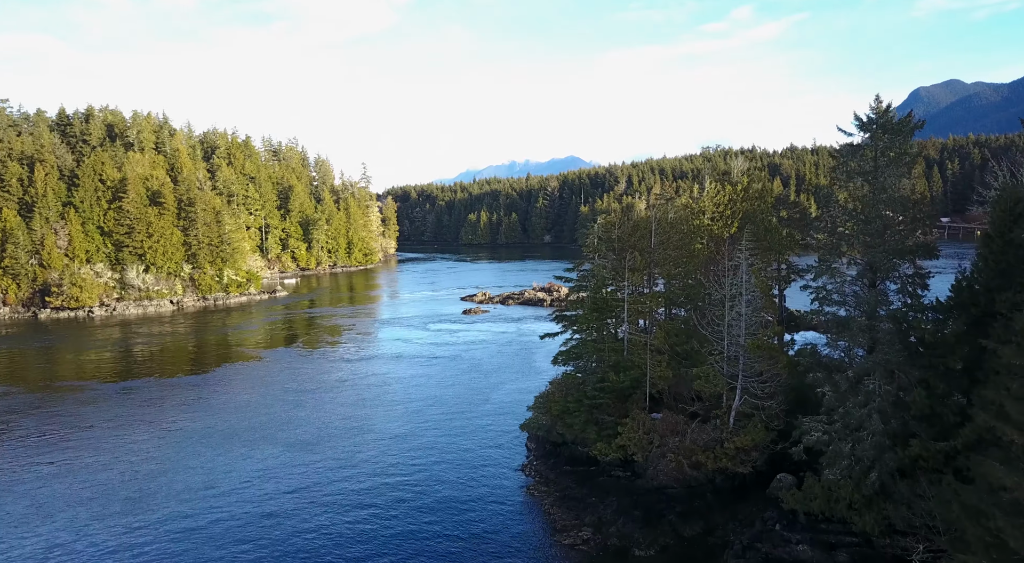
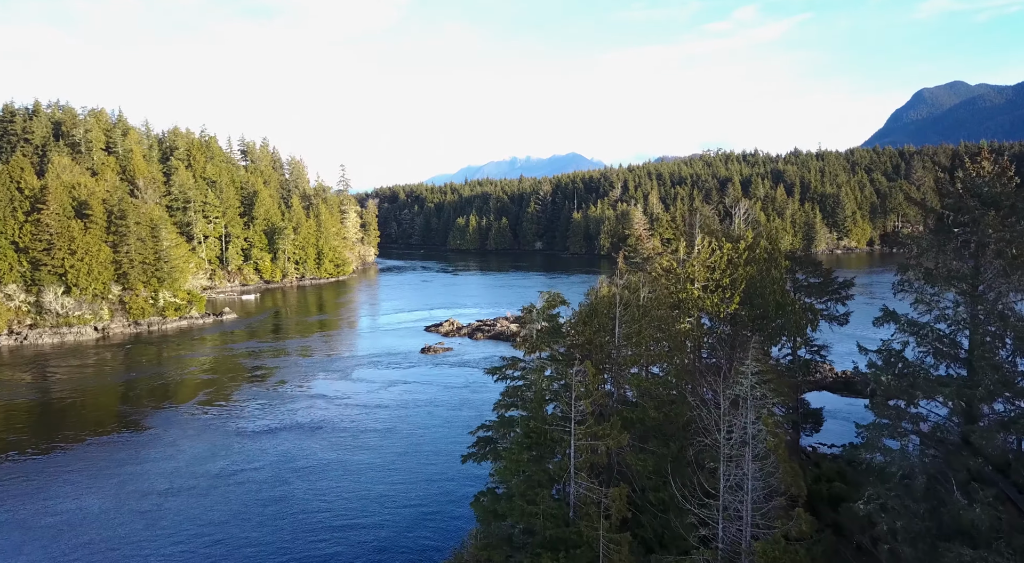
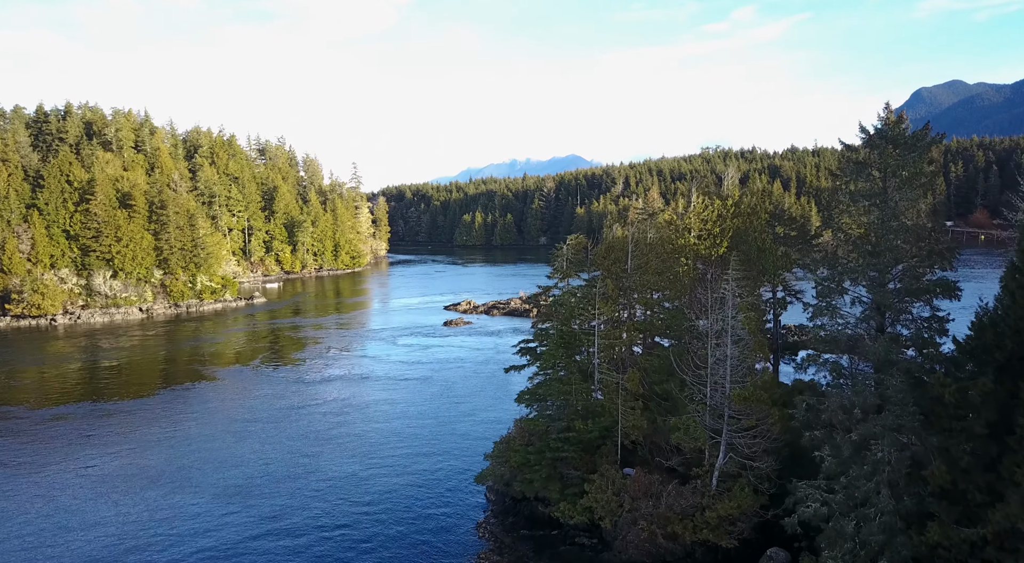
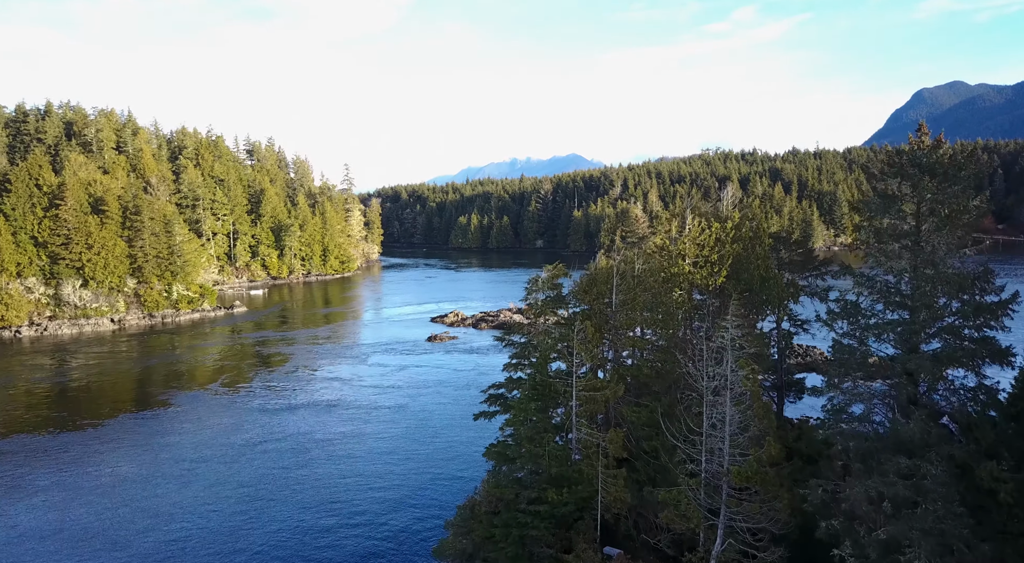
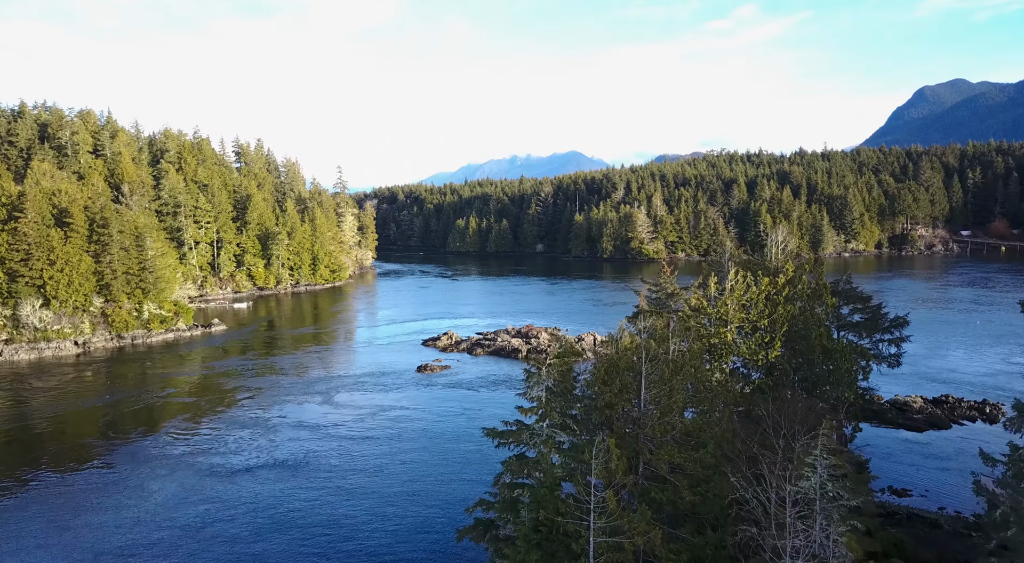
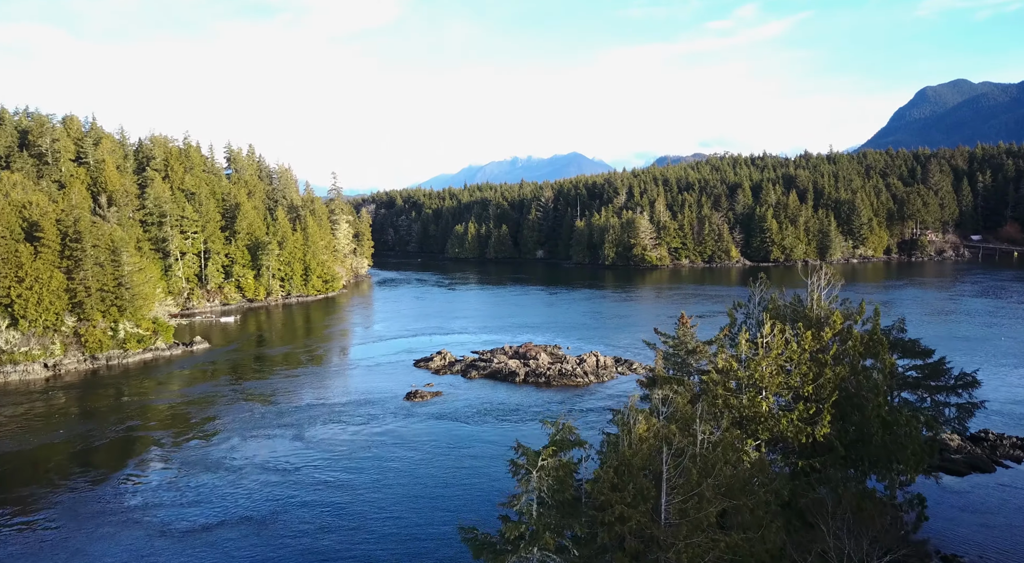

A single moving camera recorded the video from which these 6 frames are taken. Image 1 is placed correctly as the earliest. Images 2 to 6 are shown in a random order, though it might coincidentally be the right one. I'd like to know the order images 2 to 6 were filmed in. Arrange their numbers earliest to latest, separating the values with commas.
3, 4, 2, 5, 6
